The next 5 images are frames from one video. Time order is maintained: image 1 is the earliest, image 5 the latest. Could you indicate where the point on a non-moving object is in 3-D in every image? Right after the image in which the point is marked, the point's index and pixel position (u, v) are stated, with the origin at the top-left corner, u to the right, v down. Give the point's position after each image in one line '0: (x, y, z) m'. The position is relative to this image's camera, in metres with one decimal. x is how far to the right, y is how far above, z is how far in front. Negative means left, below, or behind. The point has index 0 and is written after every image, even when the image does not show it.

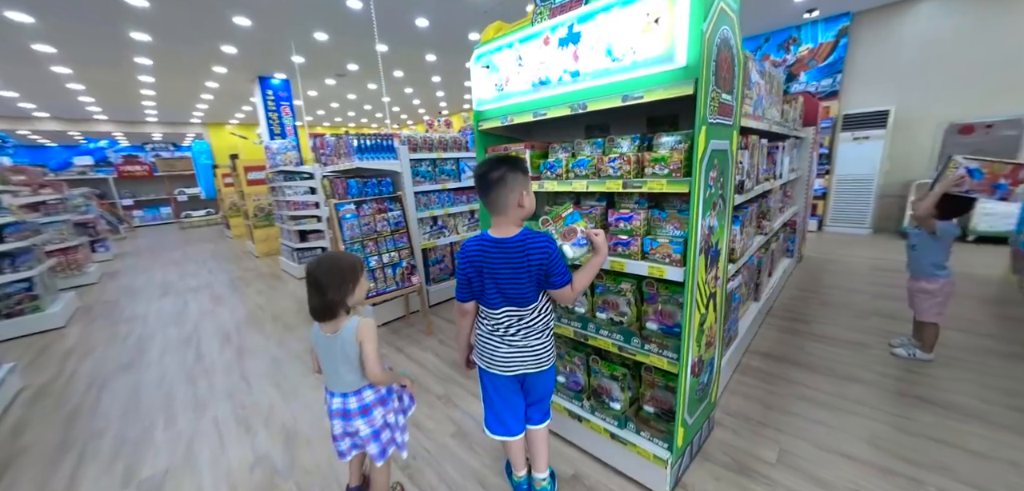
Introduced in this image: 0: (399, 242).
0: (-0.9, 0.0, +3.1) m
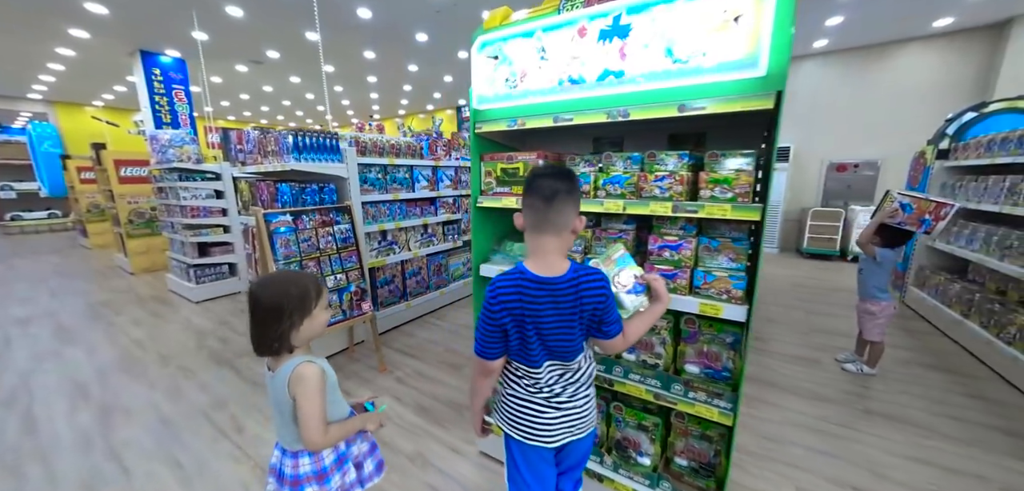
0: (-1.1, -0.1, +2.6) m
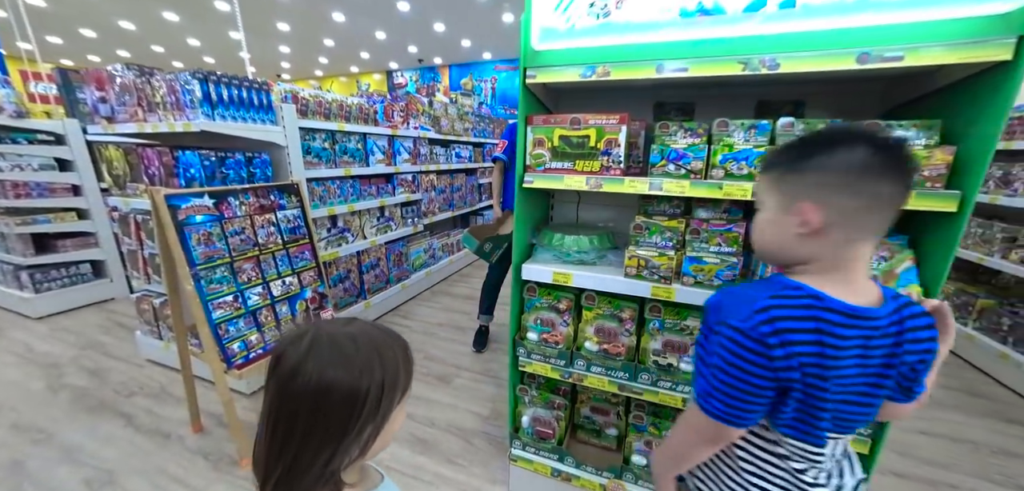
0: (-1.1, -0.1, +1.9) m
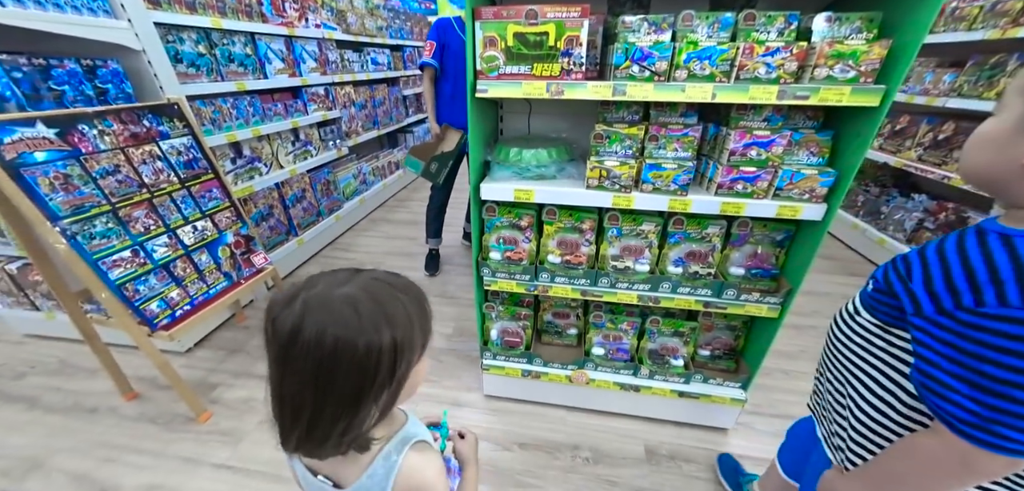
0: (-1.3, +0.2, +1.6) m
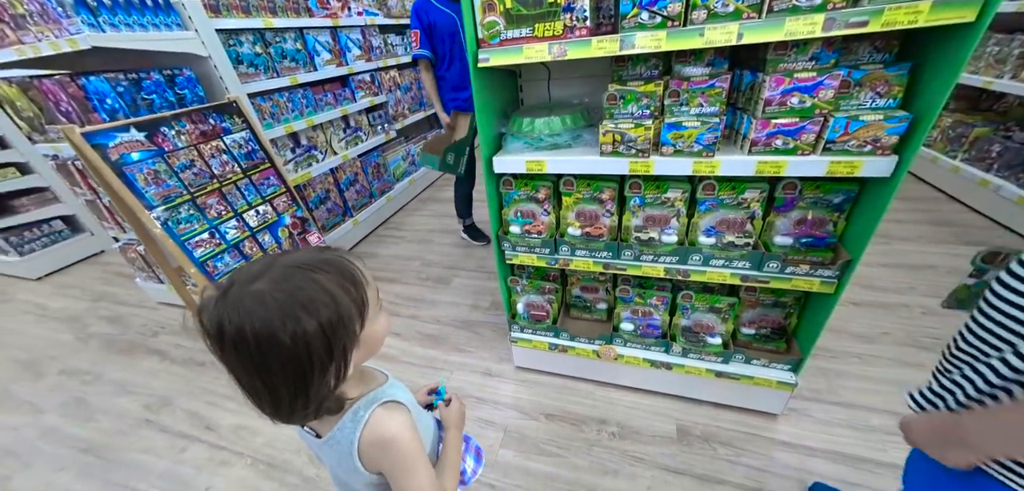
0: (-1.2, +0.3, +1.8) m
